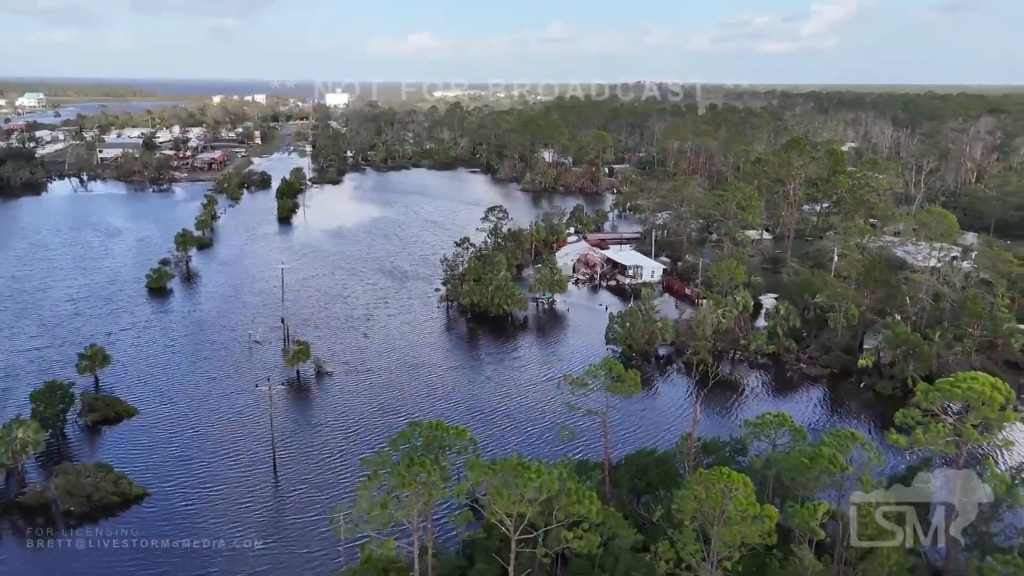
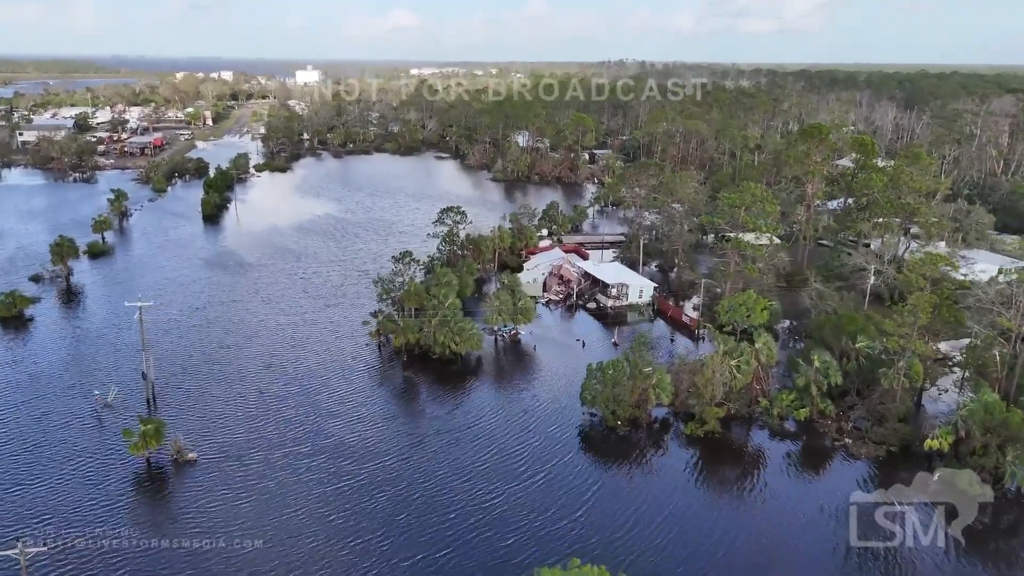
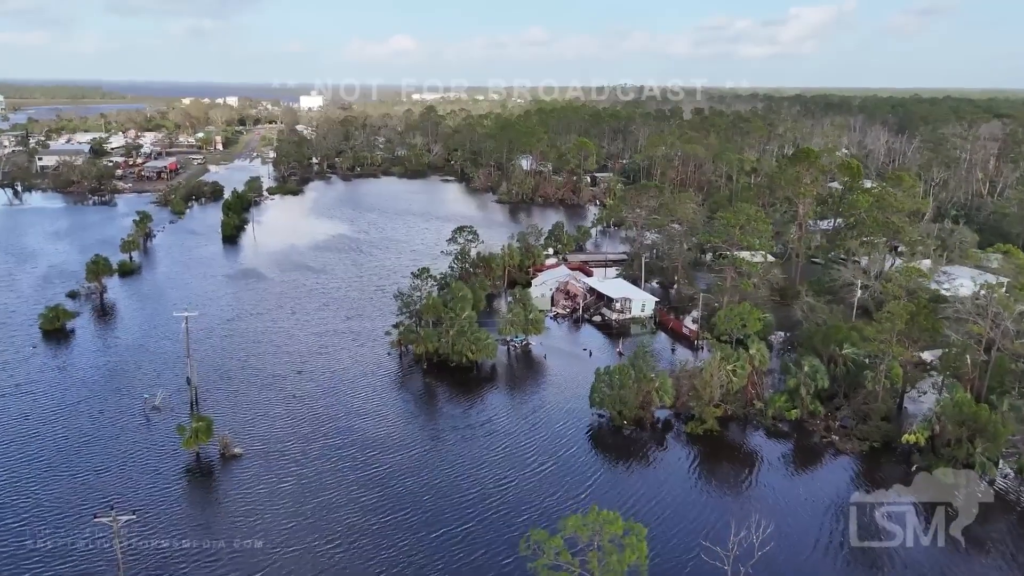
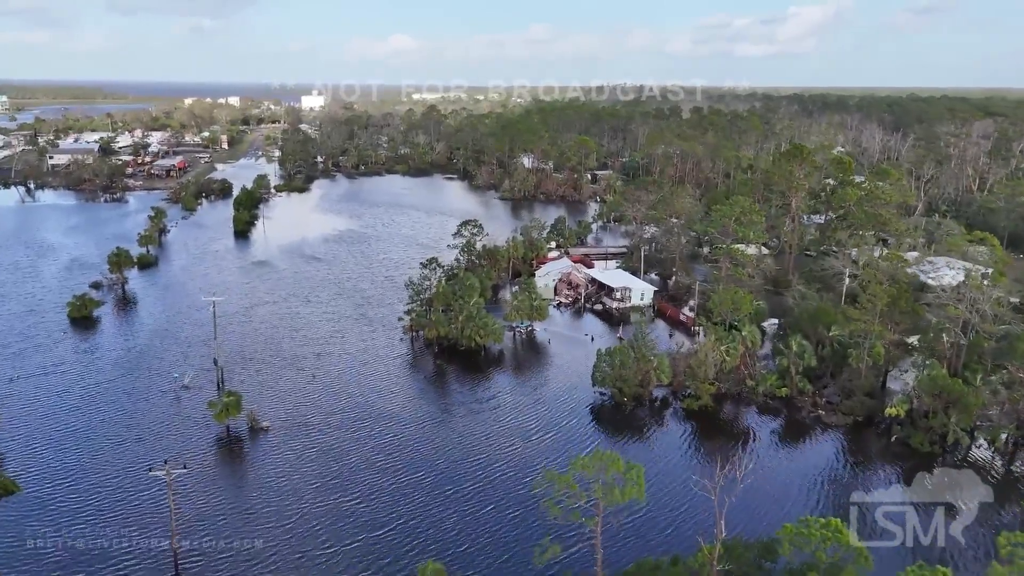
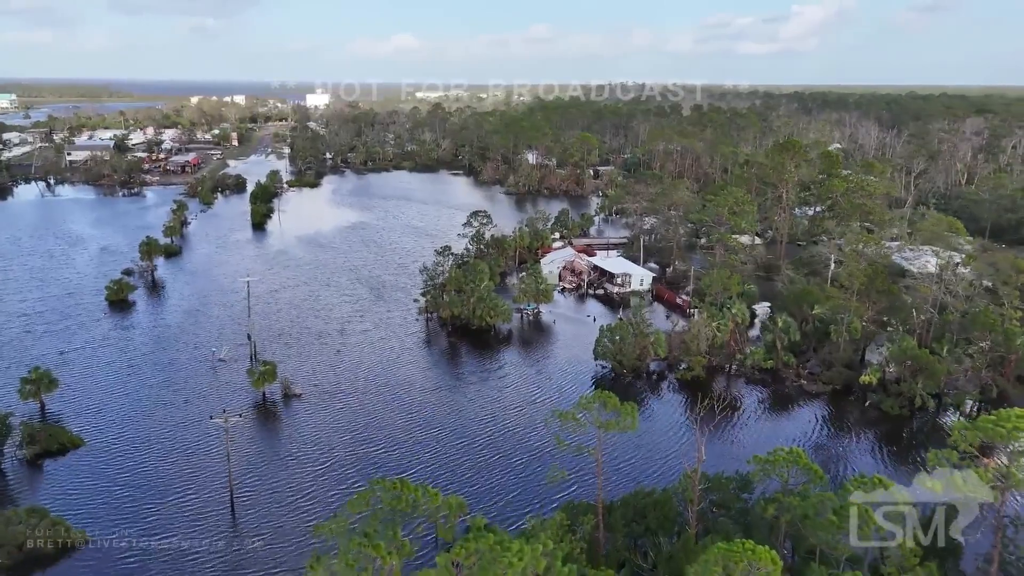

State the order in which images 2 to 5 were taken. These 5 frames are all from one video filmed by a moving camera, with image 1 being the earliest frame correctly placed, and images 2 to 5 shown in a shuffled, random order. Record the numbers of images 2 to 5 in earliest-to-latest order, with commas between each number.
5, 4, 3, 2
